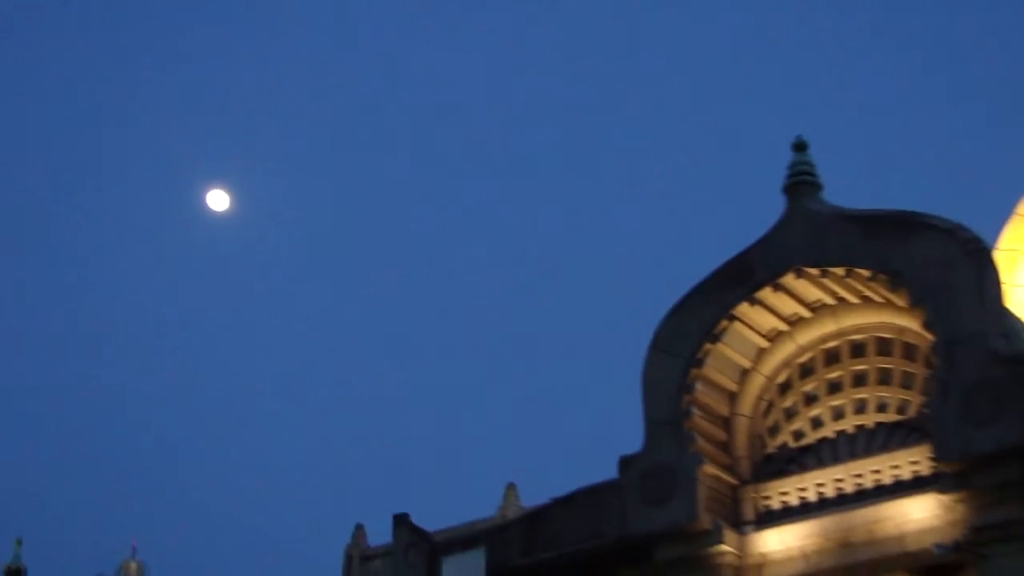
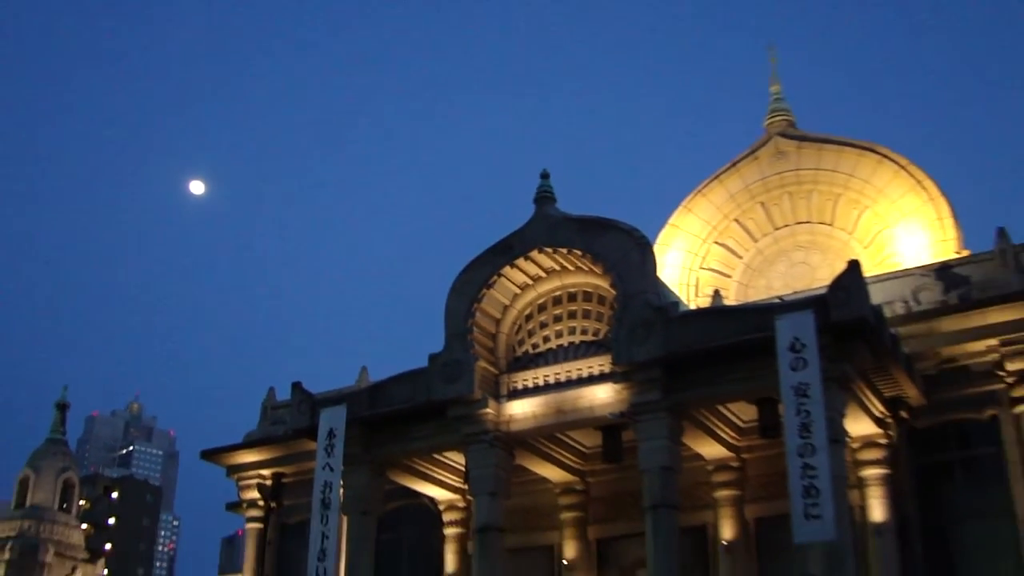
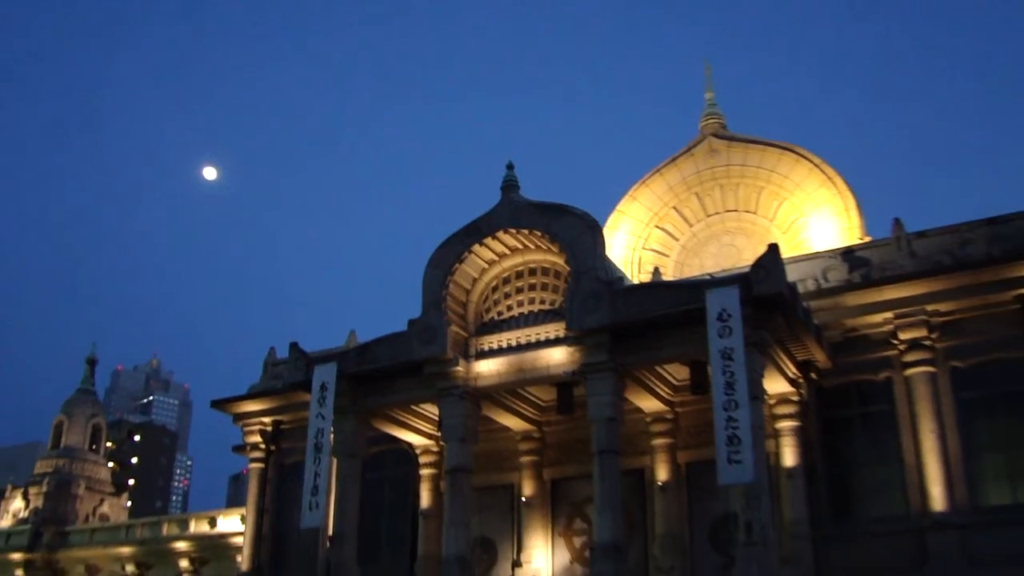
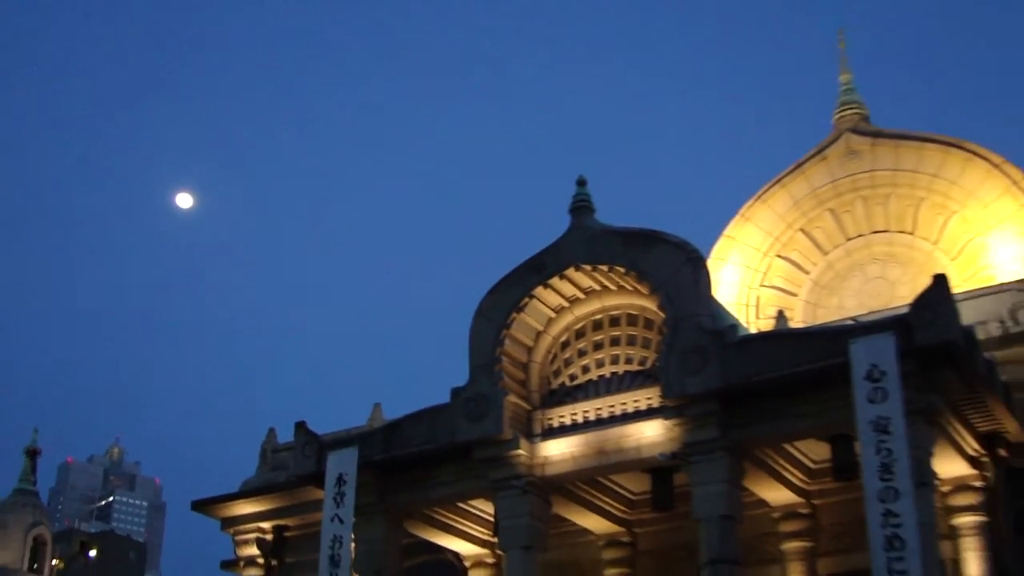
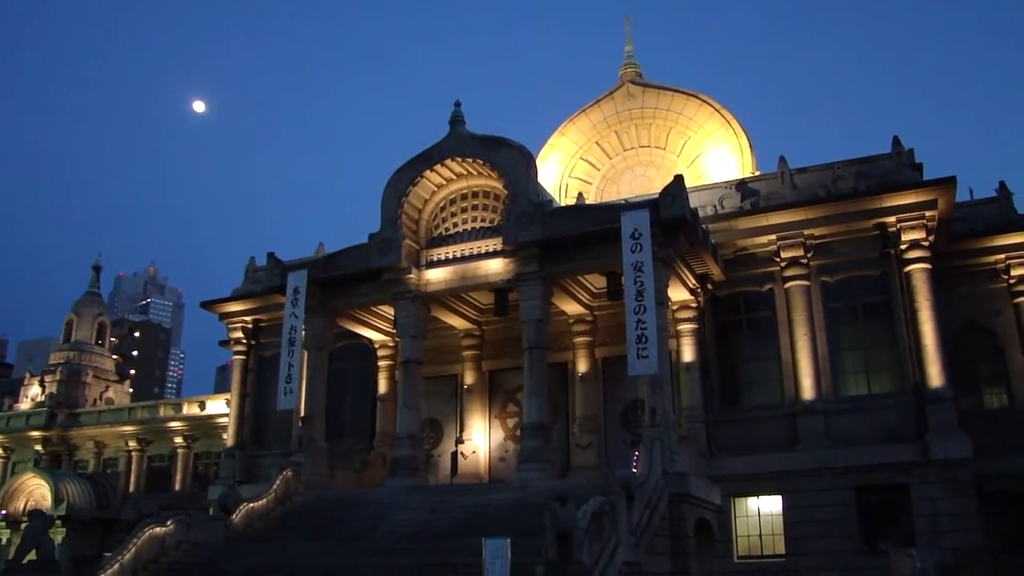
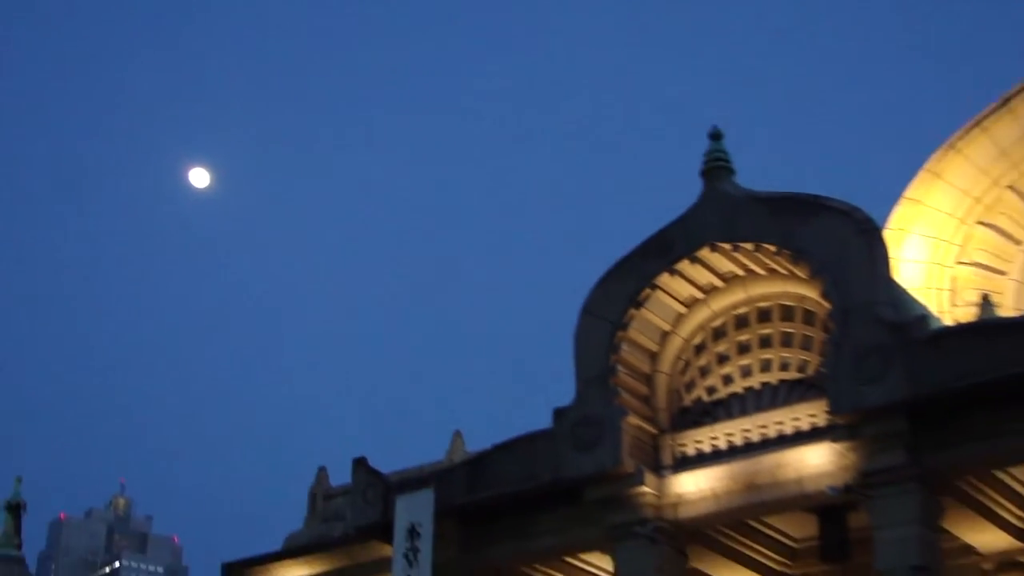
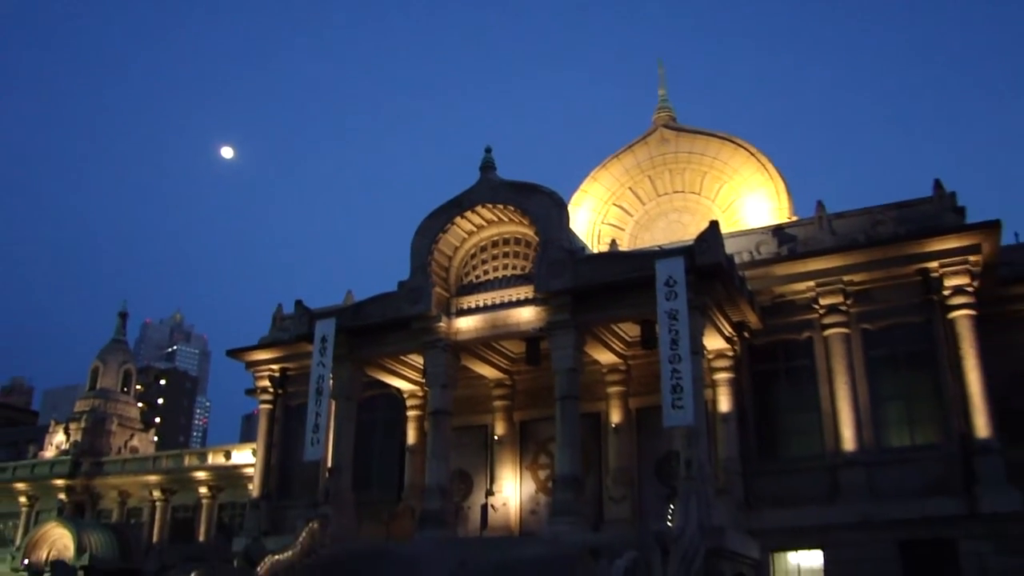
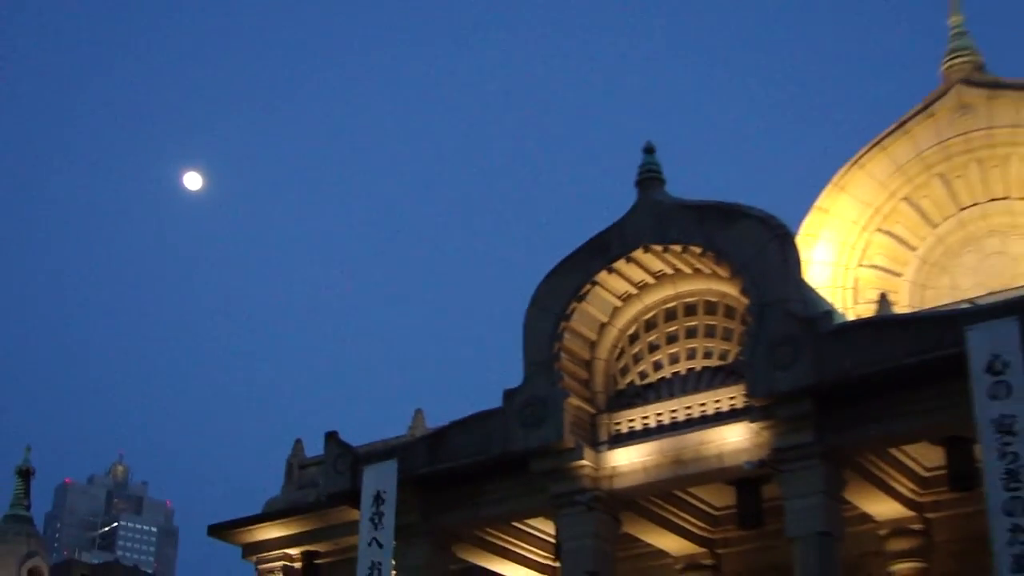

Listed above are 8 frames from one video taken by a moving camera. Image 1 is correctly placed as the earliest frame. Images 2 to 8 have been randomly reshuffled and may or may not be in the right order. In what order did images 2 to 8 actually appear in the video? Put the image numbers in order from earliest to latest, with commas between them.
6, 8, 4, 2, 3, 7, 5
